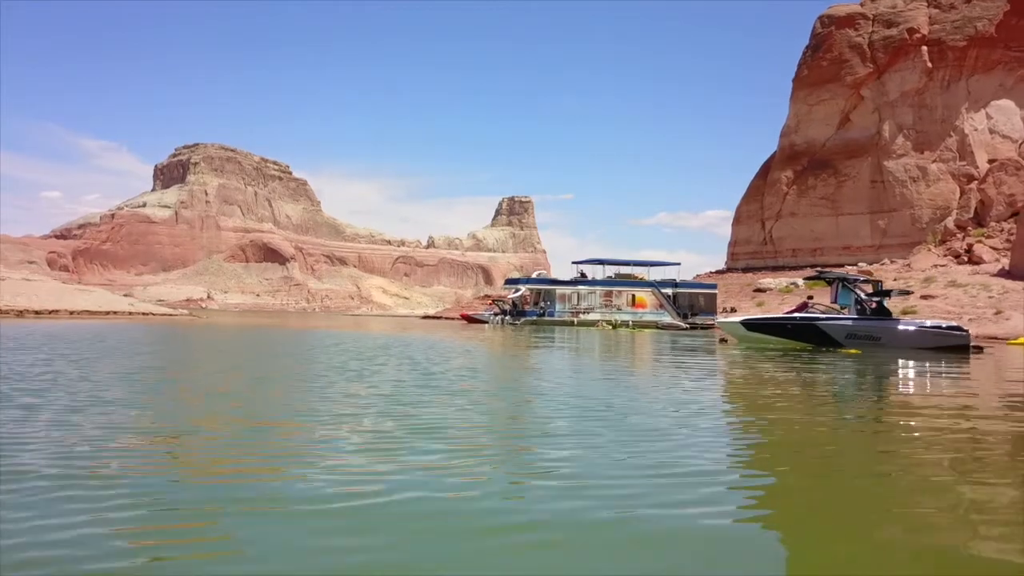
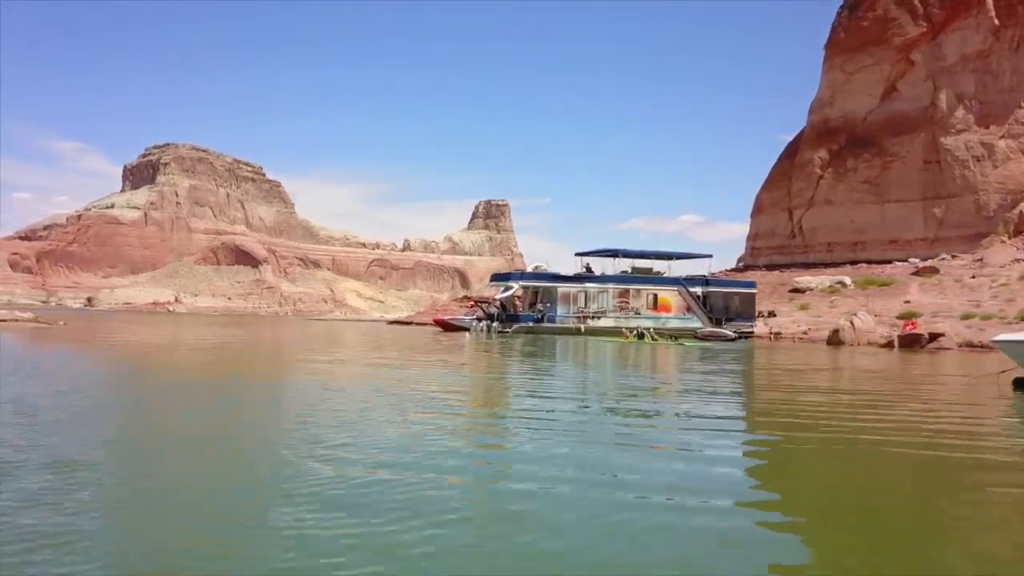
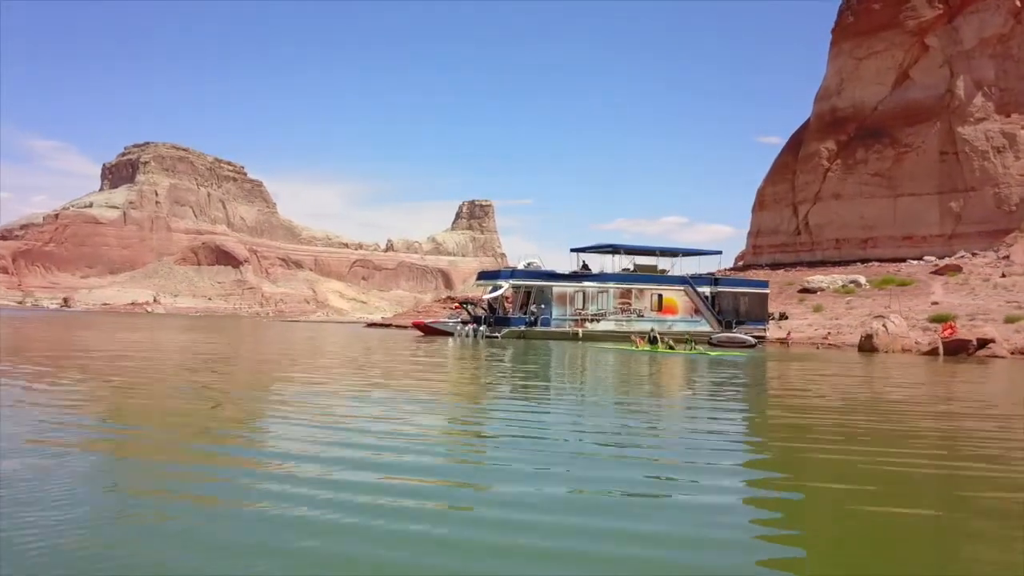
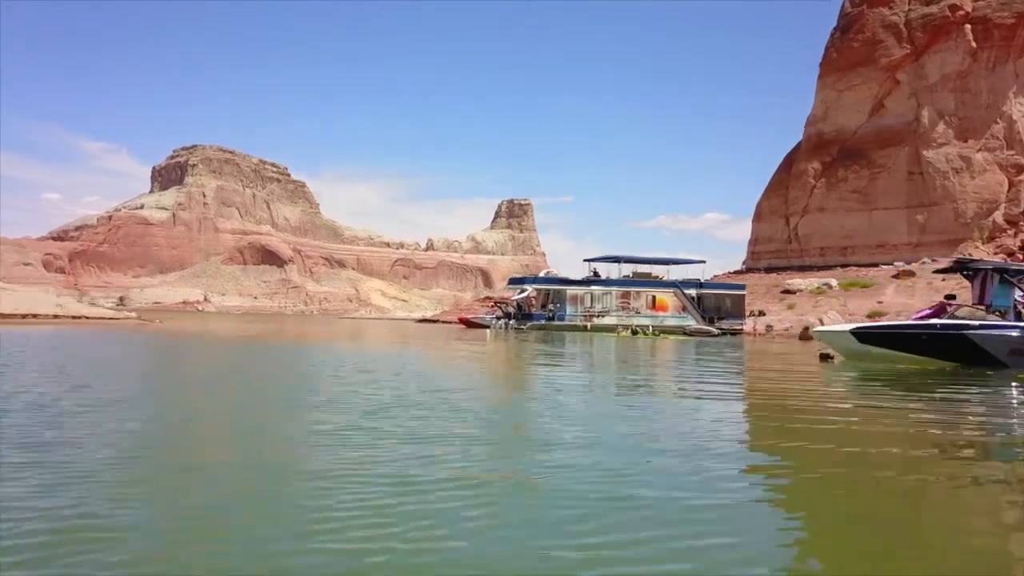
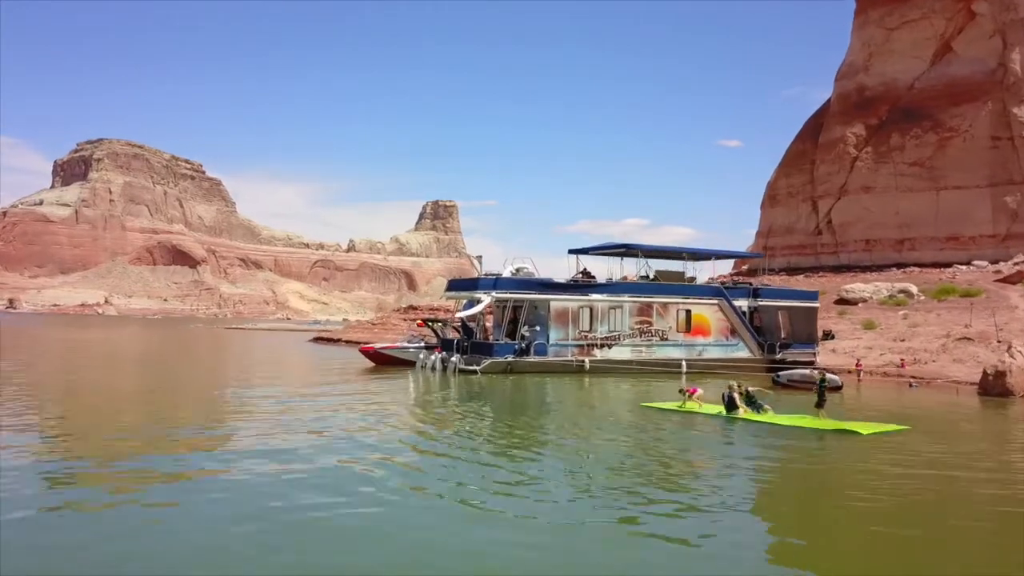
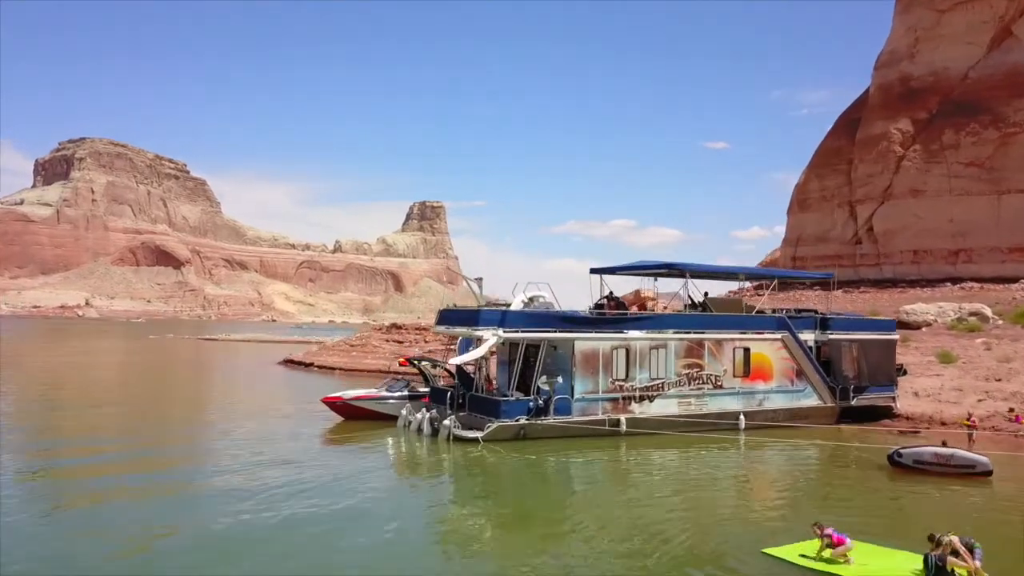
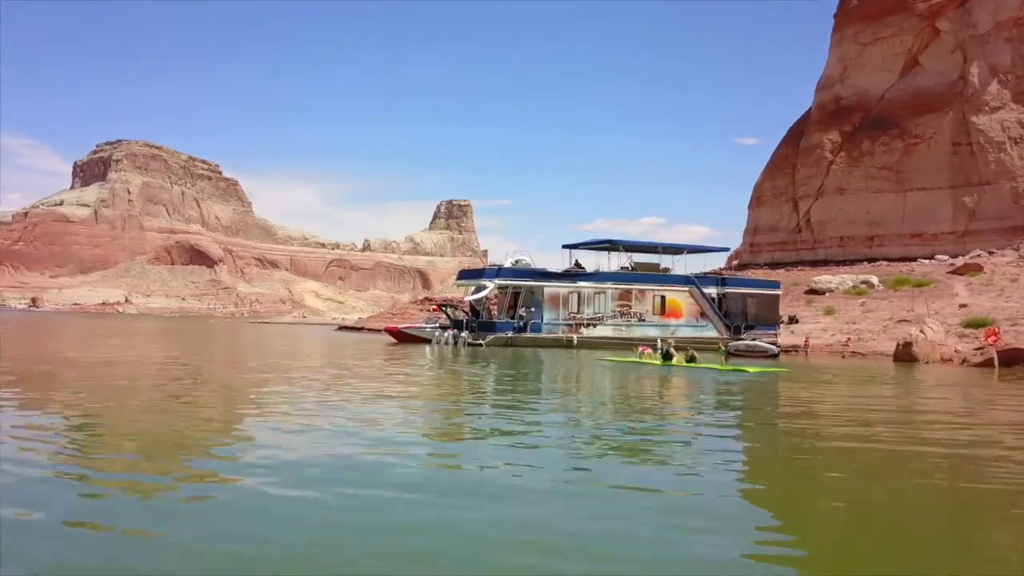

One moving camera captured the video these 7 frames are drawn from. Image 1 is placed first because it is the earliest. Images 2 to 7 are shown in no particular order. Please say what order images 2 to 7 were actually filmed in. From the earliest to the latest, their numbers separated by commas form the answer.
4, 2, 3, 7, 5, 6
